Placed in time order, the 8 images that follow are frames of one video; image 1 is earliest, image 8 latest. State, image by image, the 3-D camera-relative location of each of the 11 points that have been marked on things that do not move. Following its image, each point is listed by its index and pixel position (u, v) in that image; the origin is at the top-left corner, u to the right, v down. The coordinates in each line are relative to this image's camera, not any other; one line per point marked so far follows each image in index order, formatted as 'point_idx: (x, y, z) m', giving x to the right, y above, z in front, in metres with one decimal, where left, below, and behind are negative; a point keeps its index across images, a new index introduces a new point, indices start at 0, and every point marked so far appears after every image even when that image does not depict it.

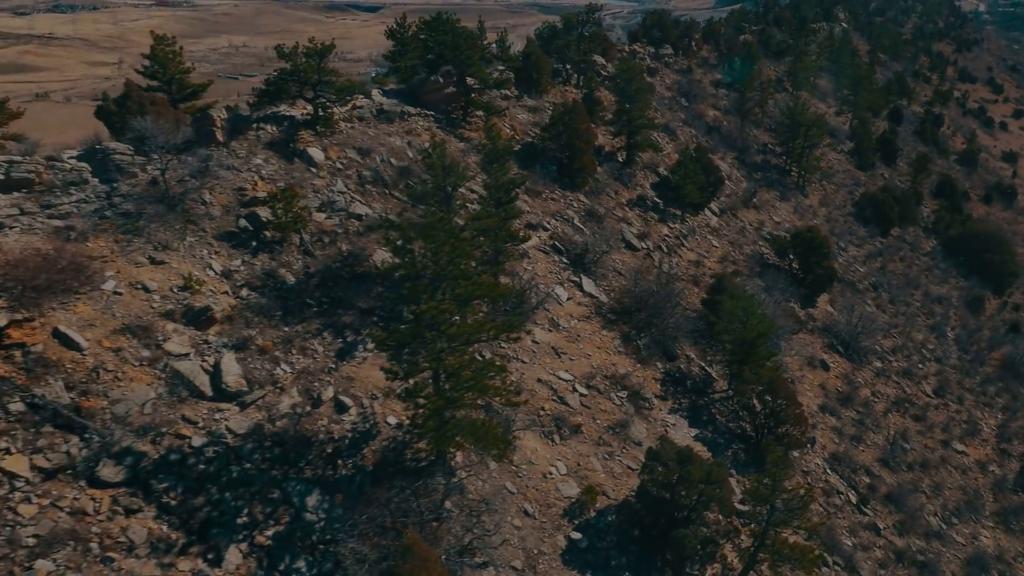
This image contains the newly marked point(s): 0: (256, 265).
0: (-6.1, +0.6, +19.2) m
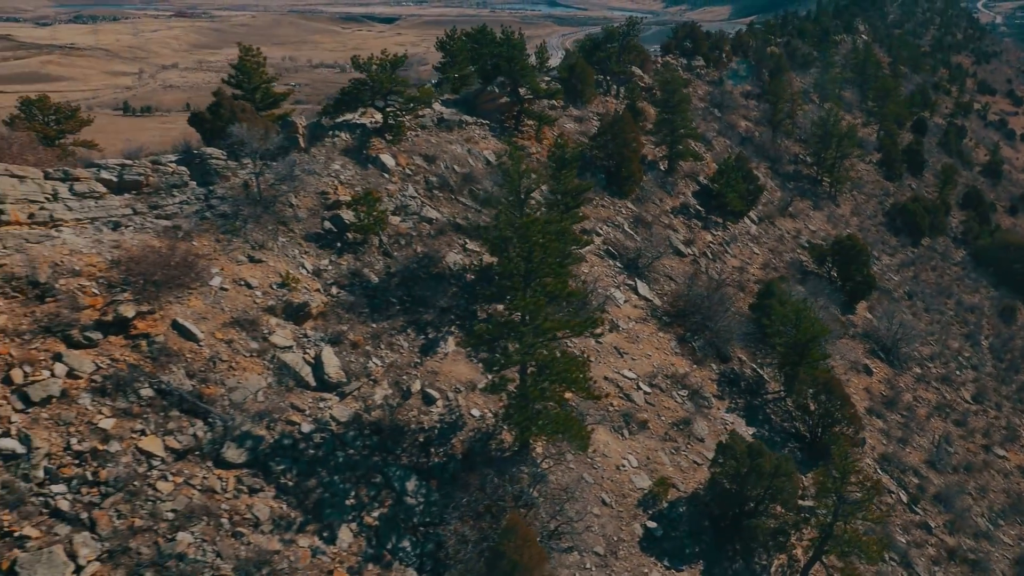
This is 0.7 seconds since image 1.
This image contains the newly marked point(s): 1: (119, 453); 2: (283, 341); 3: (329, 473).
0: (-4.2, +0.6, +20.2) m
1: (-6.5, -2.7, +13.5) m
2: (-4.8, -1.1, +17.1) m
3: (-3.5, -3.5, +15.4) m
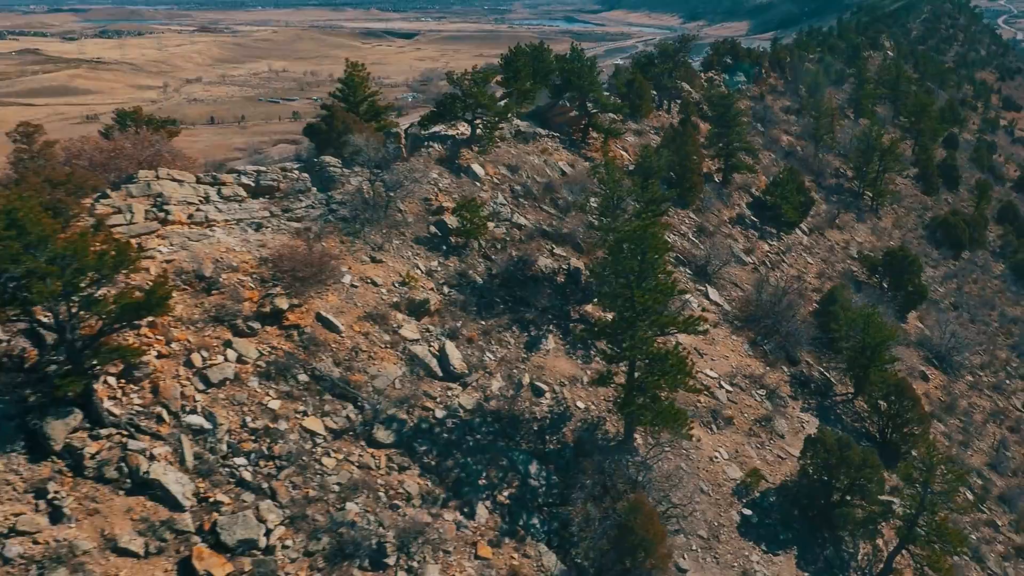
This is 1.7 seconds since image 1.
0: (-1.7, +0.6, +21.5) m
1: (-4.1, -2.6, +14.8) m
2: (-2.3, -1.0, +18.4) m
3: (-1.0, -3.4, +16.6) m
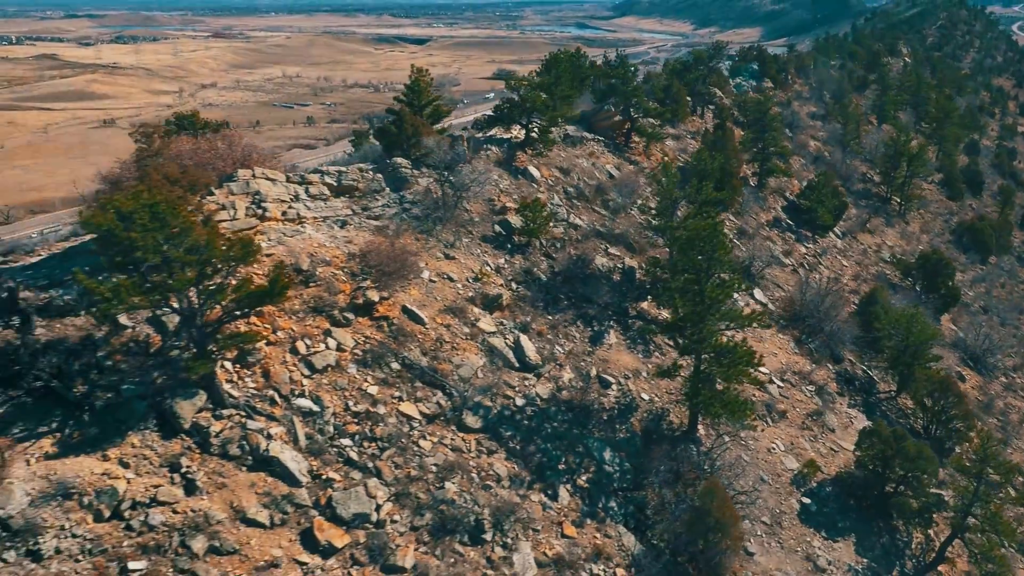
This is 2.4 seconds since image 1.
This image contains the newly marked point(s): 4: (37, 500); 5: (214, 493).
0: (+0.1, +0.7, +22.4) m
1: (-2.4, -2.5, +15.7) m
2: (-0.6, -0.9, +19.3) m
3: (+0.7, -3.3, +17.5) m
4: (-7.0, -3.1, +11.9) m
5: (-4.8, -3.3, +13.0) m
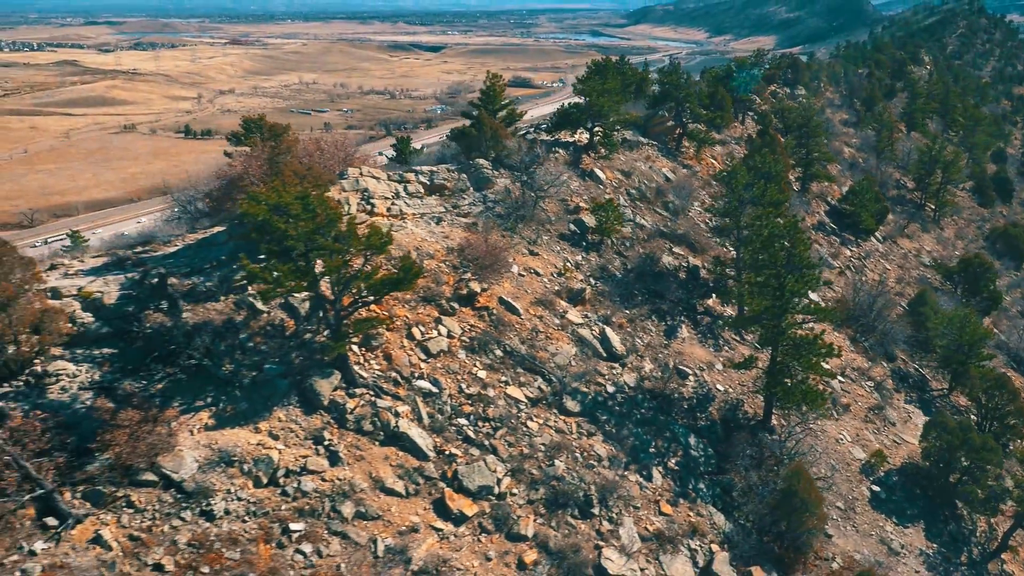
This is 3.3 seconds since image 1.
0: (+2.3, +0.8, +23.4) m
1: (-0.3, -2.3, +16.7) m
2: (+1.6, -0.8, +20.3) m
3: (+2.8, -3.1, +18.5) m
4: (-5.0, -2.9, +13.0) m
5: (-2.8, -3.1, +14.1) m
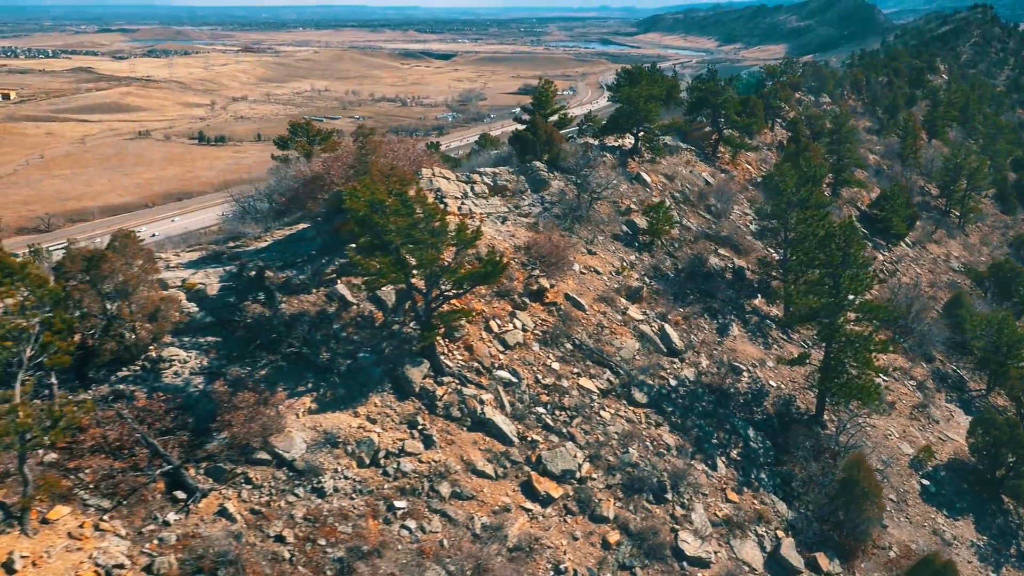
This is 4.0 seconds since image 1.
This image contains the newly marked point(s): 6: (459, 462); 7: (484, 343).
0: (+4.0, +0.8, +24.1) m
1: (+1.2, -2.2, +17.4) m
2: (+3.2, -0.7, +21.0) m
3: (+4.4, -3.1, +19.1) m
4: (-3.4, -2.7, +13.7) m
5: (-1.2, -2.9, +14.8) m
6: (-1.0, -3.2, +14.6) m
7: (-0.6, -1.2, +17.1) m
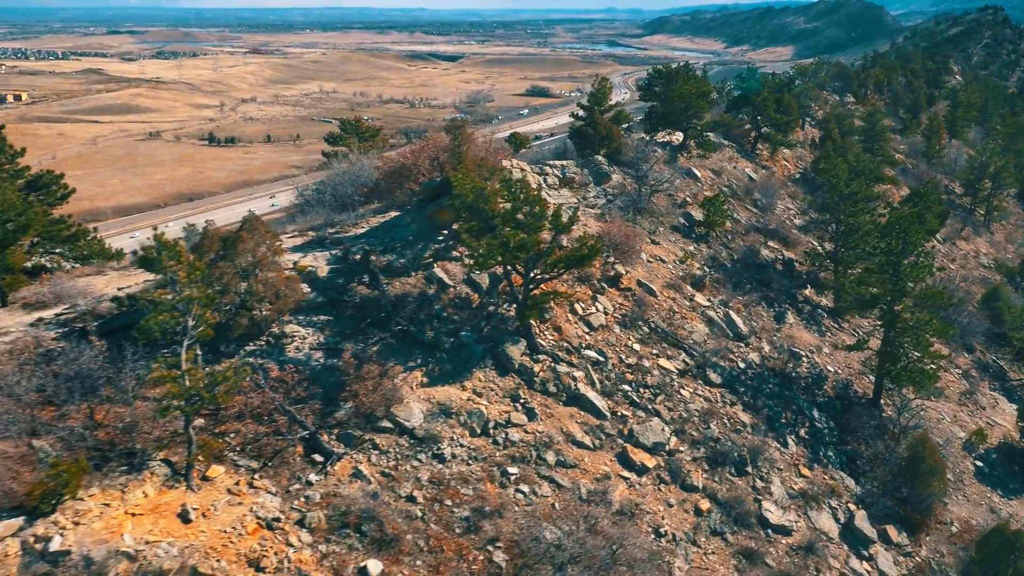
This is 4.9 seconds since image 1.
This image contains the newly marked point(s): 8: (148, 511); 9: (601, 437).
0: (+5.9, +1.2, +25.0) m
1: (+3.1, -1.8, +18.3) m
2: (+5.2, -0.4, +21.9) m
3: (+6.3, -2.7, +20.0) m
4: (-1.5, -2.3, +14.7) m
5: (+0.7, -2.6, +15.7) m
6: (+0.9, -2.8, +15.6) m
7: (+1.3, -0.8, +18.1) m
8: (-5.0, -3.1, +11.0) m
9: (+1.8, -3.0, +16.0) m
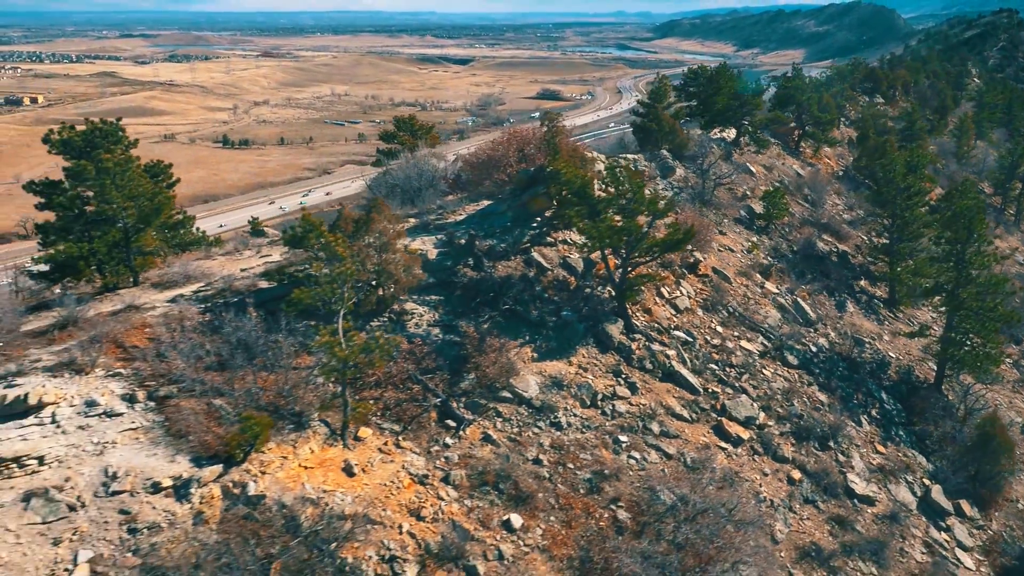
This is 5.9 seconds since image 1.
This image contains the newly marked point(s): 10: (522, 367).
0: (+8.2, +1.5, +26.0) m
1: (+5.3, -1.5, +19.3) m
2: (+7.4, 0.0, +22.9) m
3: (+8.5, -2.4, +20.9) m
4: (+0.6, -1.9, +15.7) m
5: (+2.8, -2.2, +16.7) m
6: (+3.1, -2.4, +16.5) m
7: (+3.5, -0.5, +19.0) m
8: (-2.9, -2.6, +12.1) m
9: (+3.9, -2.6, +17.0) m
10: (+0.2, -1.6, +15.9) m
